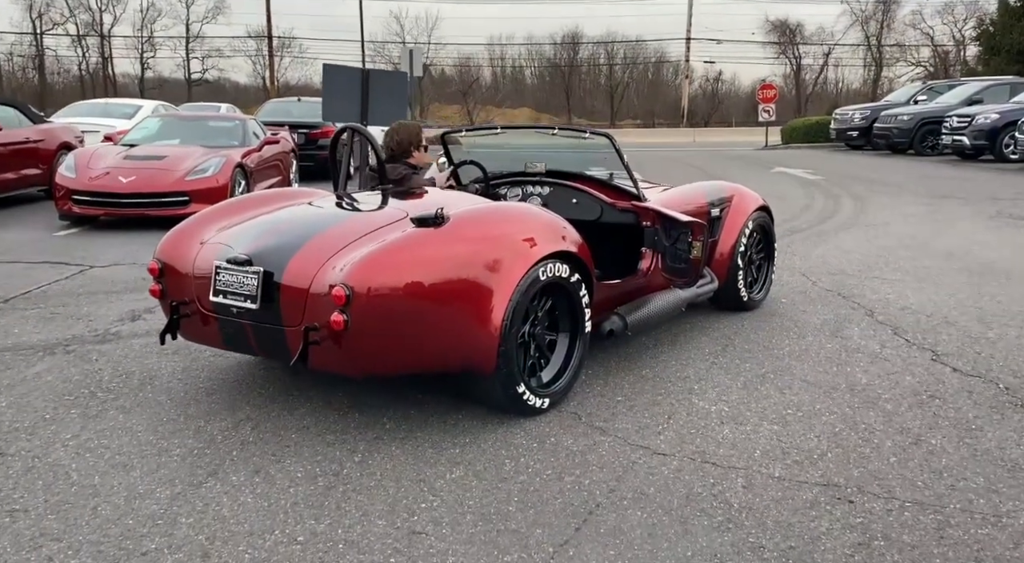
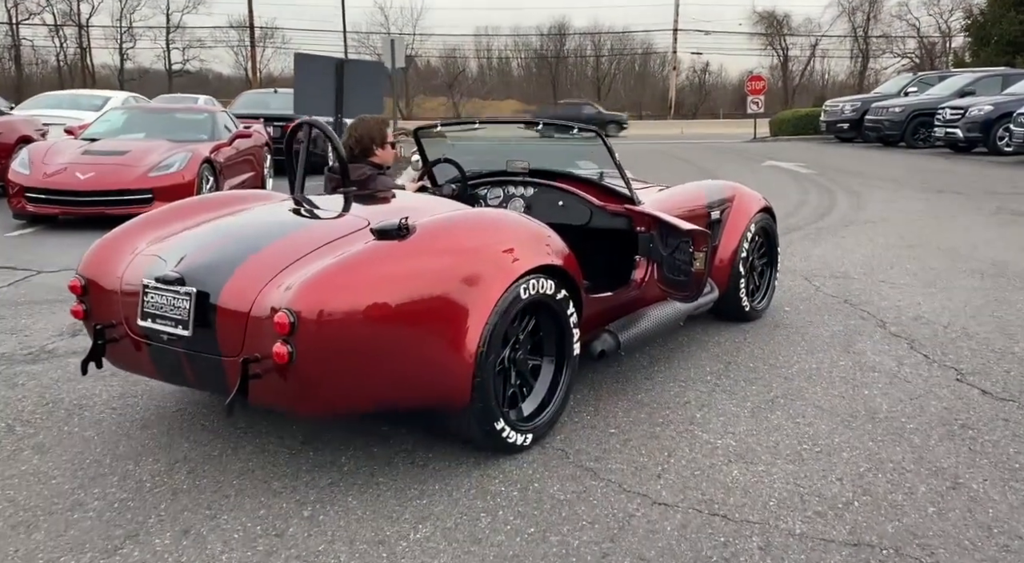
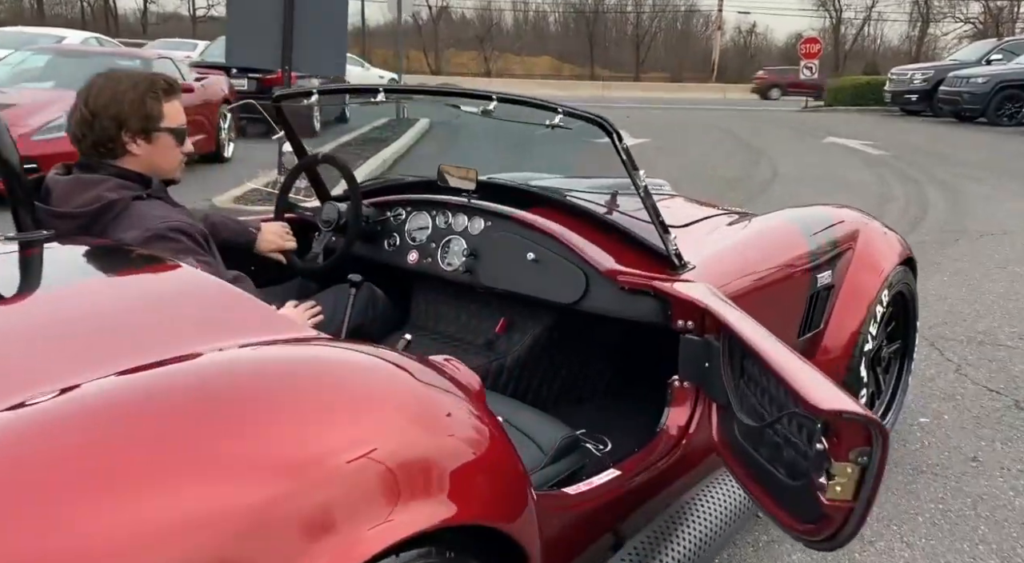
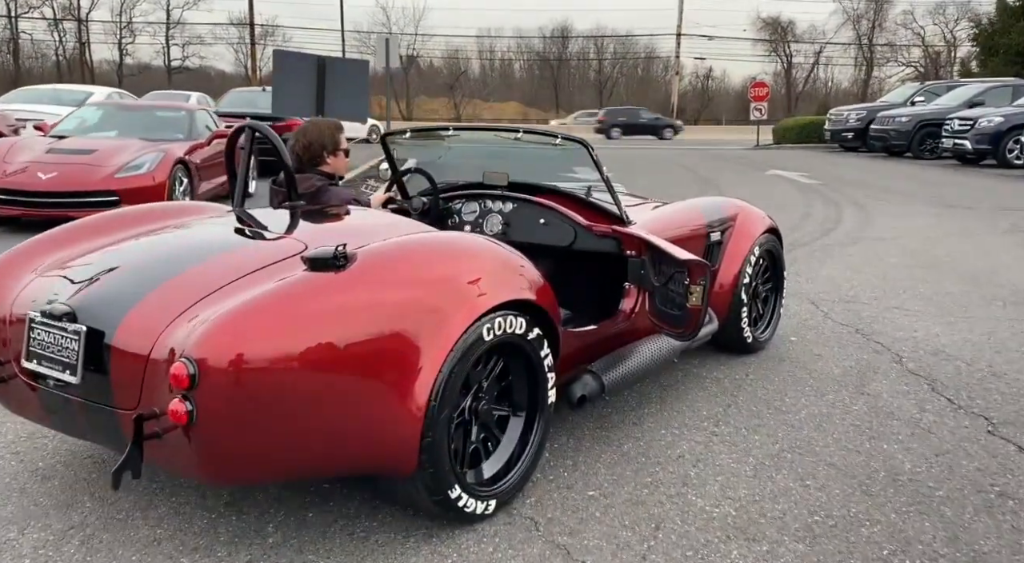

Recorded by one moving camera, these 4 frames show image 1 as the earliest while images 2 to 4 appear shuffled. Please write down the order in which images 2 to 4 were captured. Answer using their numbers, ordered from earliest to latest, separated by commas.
2, 4, 3
